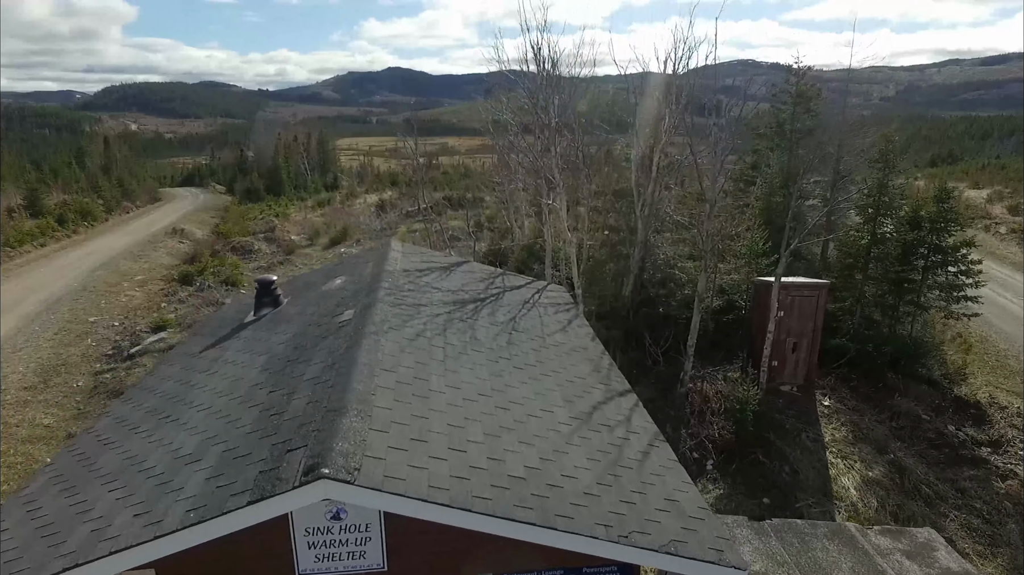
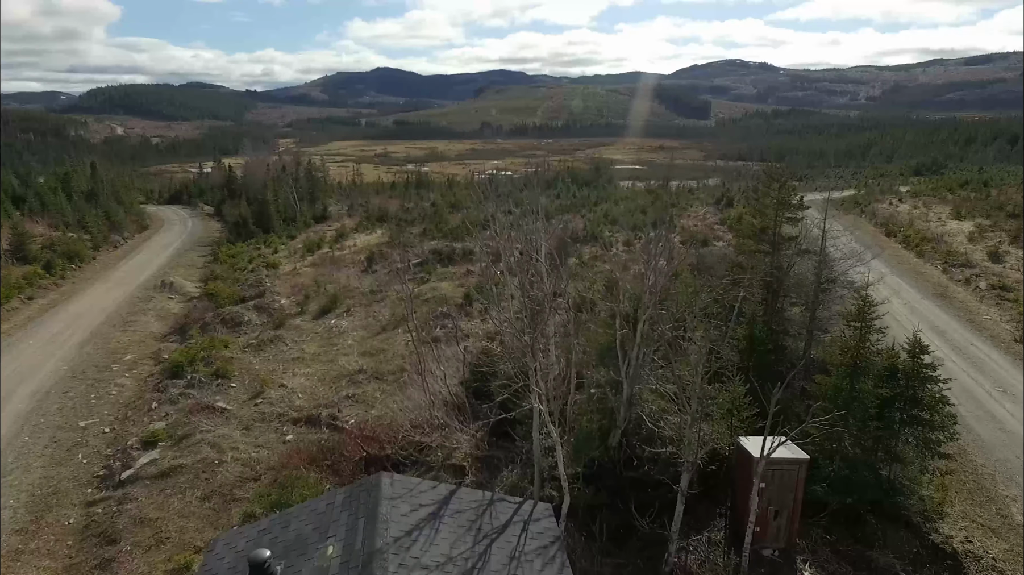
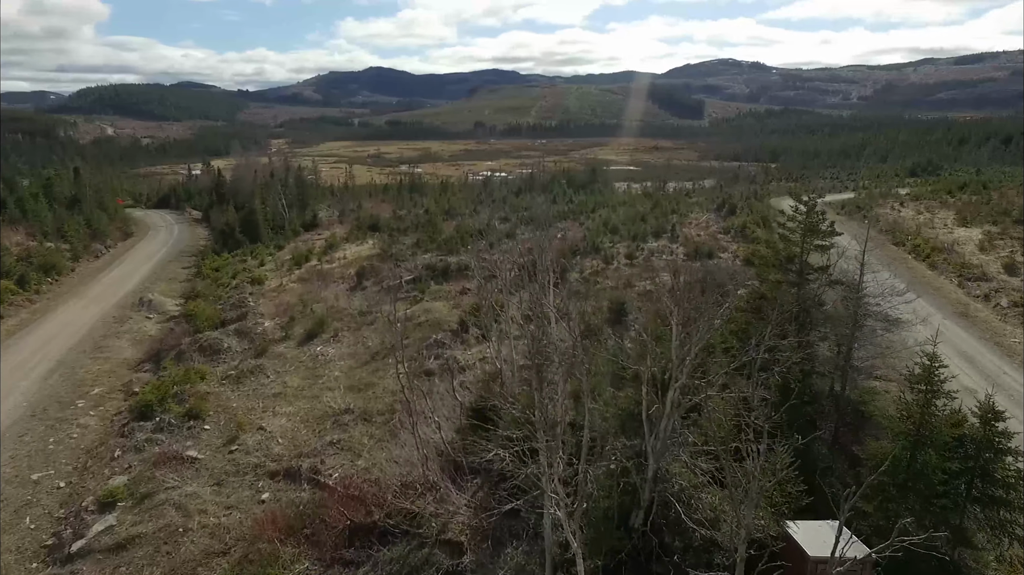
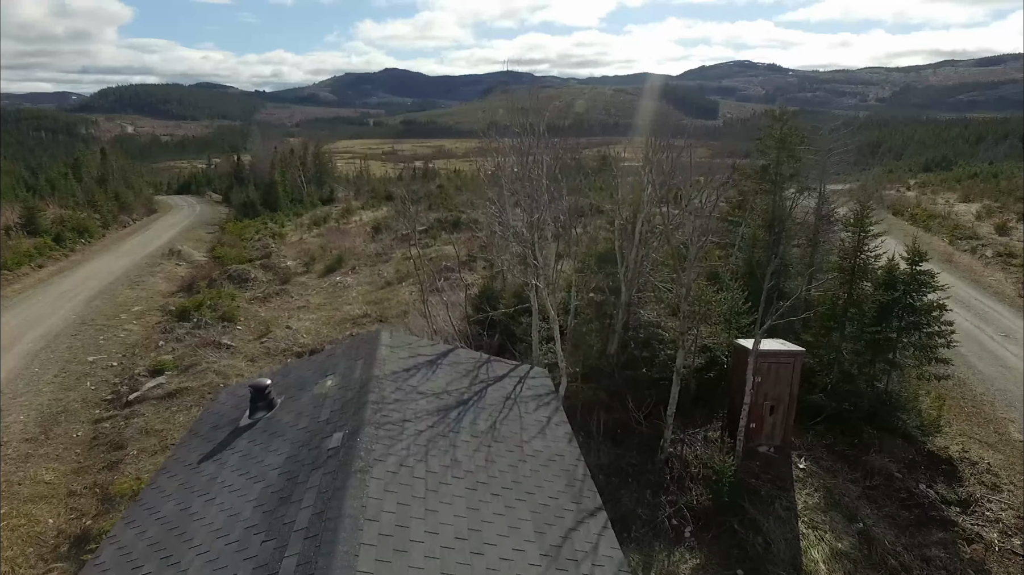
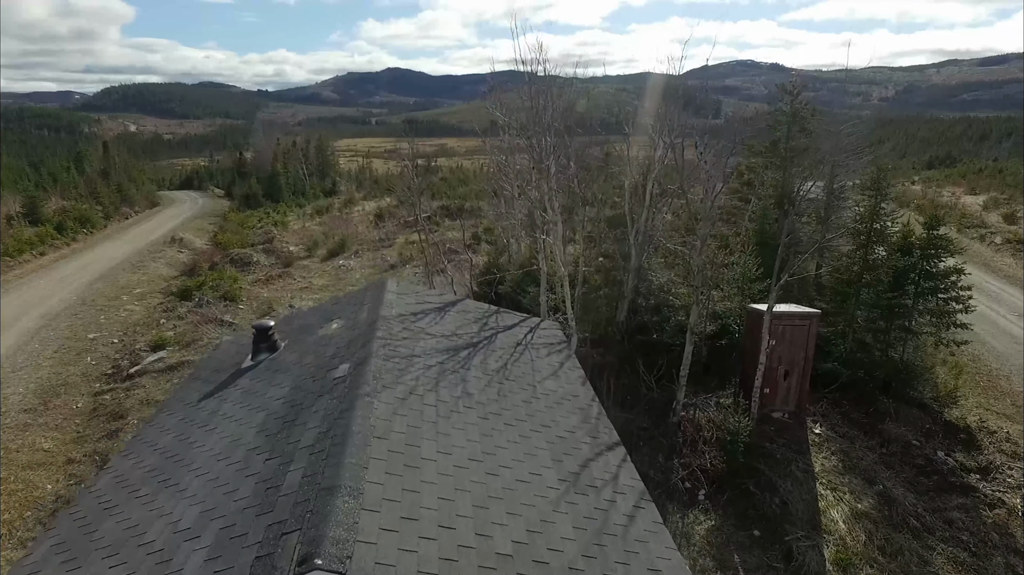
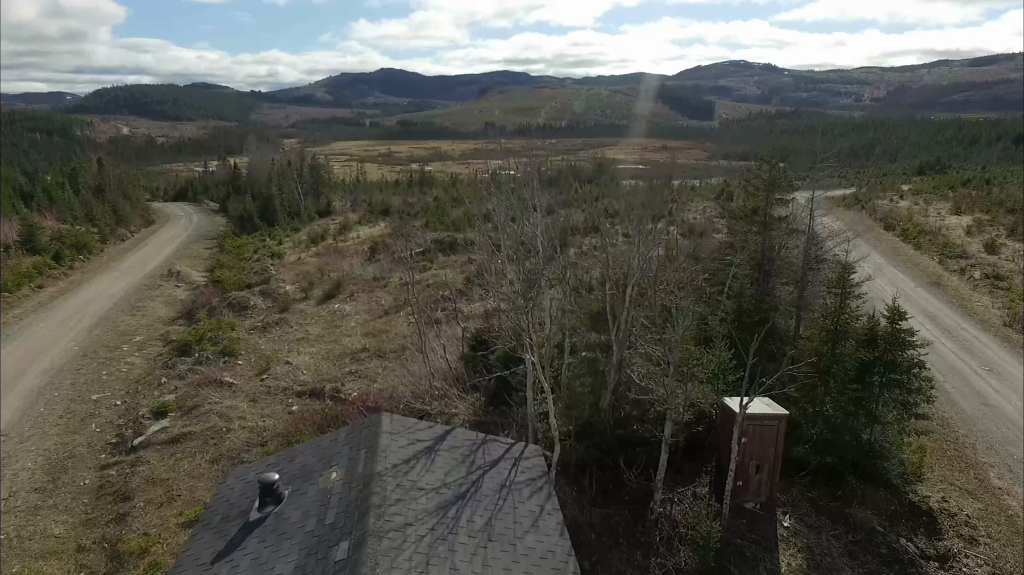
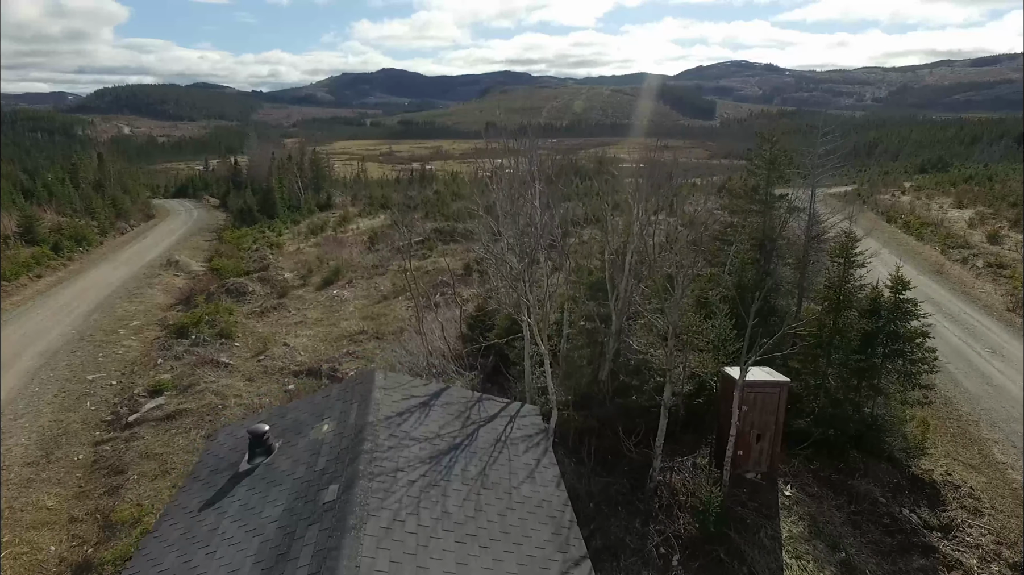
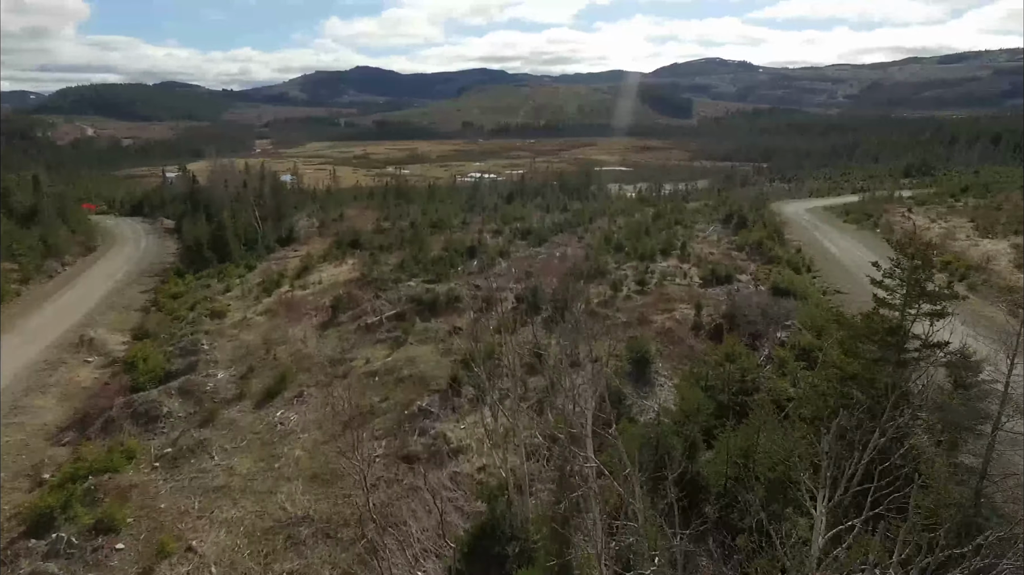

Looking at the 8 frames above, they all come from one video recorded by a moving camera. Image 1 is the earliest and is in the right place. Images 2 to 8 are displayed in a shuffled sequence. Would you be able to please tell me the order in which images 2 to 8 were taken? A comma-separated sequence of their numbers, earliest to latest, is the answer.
5, 4, 7, 6, 2, 3, 8
